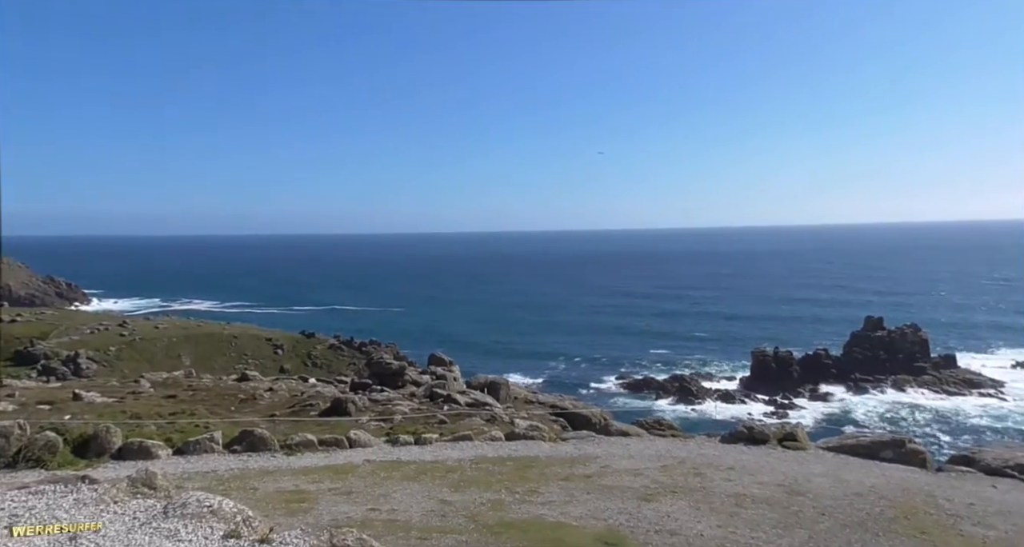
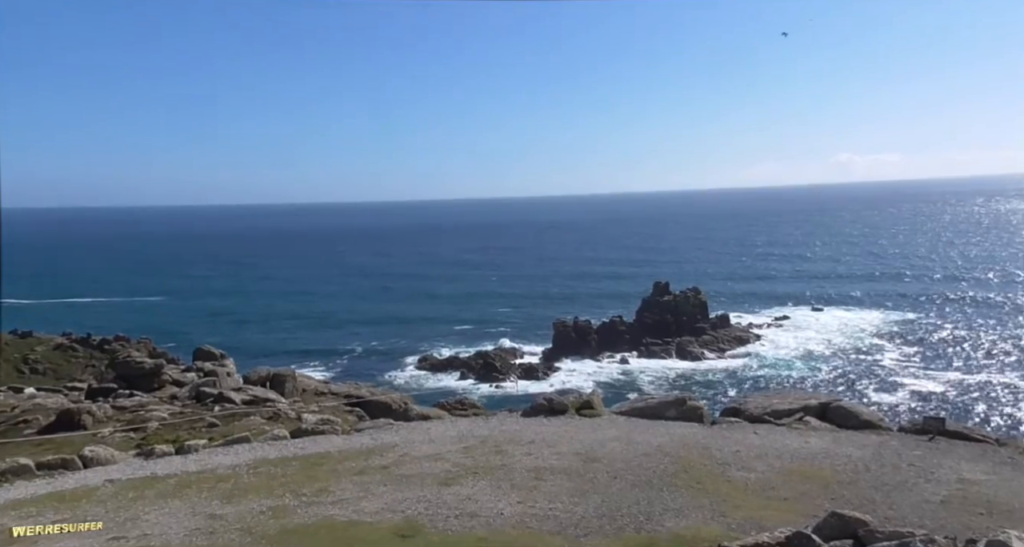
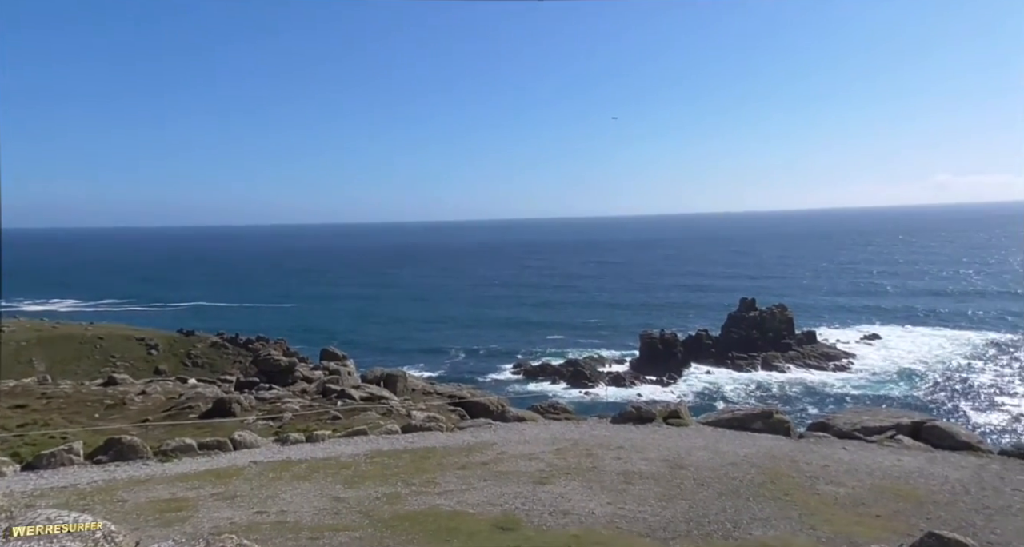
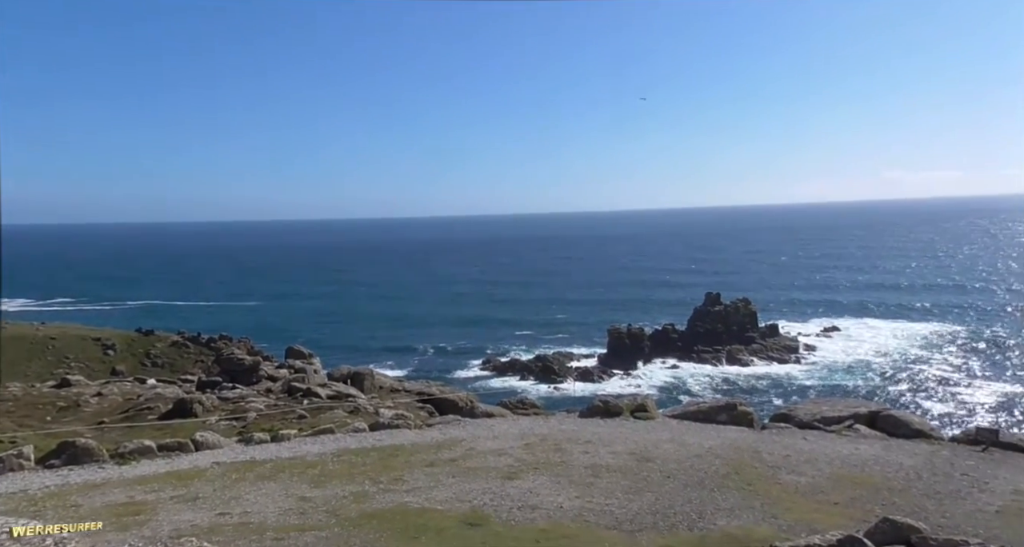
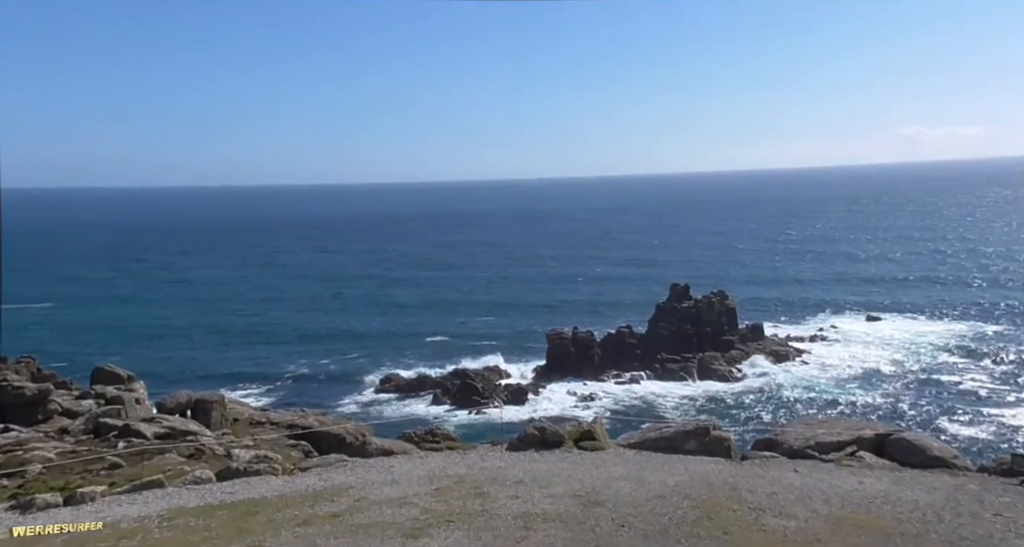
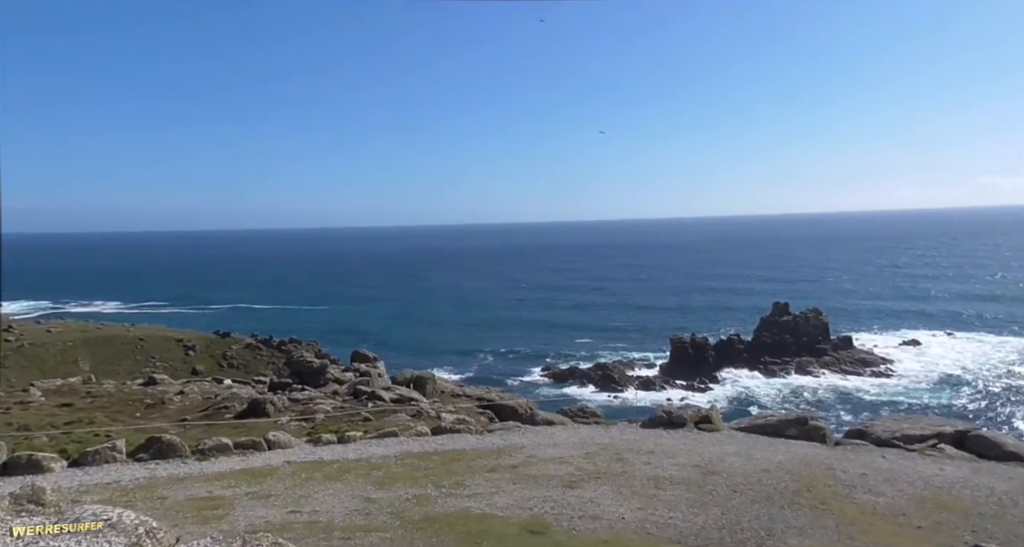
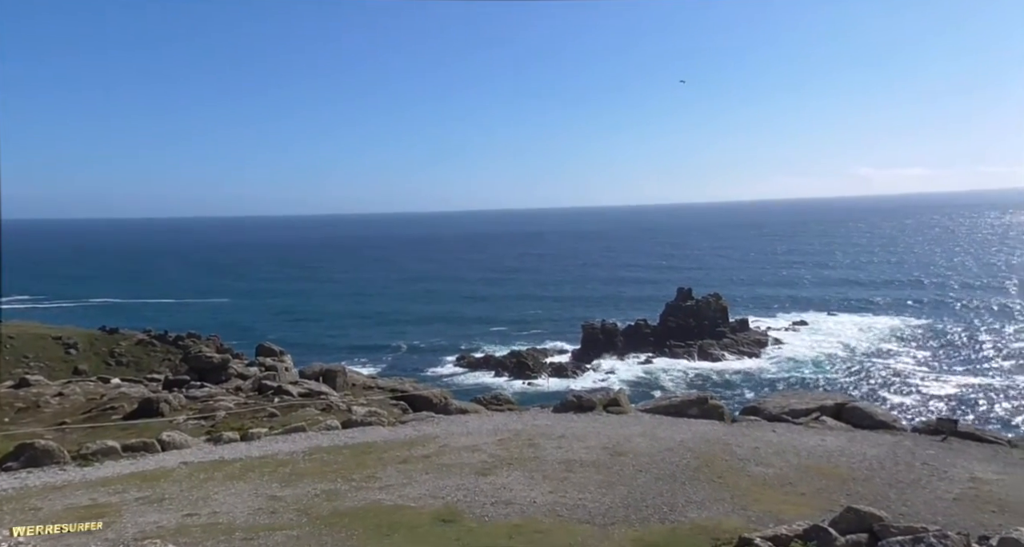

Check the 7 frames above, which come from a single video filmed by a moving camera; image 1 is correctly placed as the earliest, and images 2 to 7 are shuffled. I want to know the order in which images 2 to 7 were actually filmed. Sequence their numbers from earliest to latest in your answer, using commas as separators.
6, 3, 4, 7, 2, 5
